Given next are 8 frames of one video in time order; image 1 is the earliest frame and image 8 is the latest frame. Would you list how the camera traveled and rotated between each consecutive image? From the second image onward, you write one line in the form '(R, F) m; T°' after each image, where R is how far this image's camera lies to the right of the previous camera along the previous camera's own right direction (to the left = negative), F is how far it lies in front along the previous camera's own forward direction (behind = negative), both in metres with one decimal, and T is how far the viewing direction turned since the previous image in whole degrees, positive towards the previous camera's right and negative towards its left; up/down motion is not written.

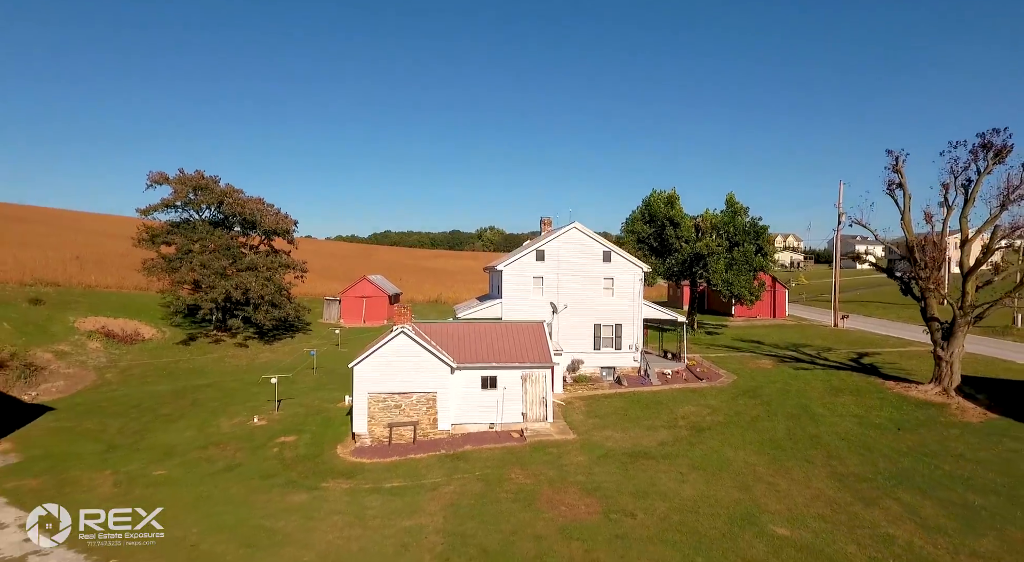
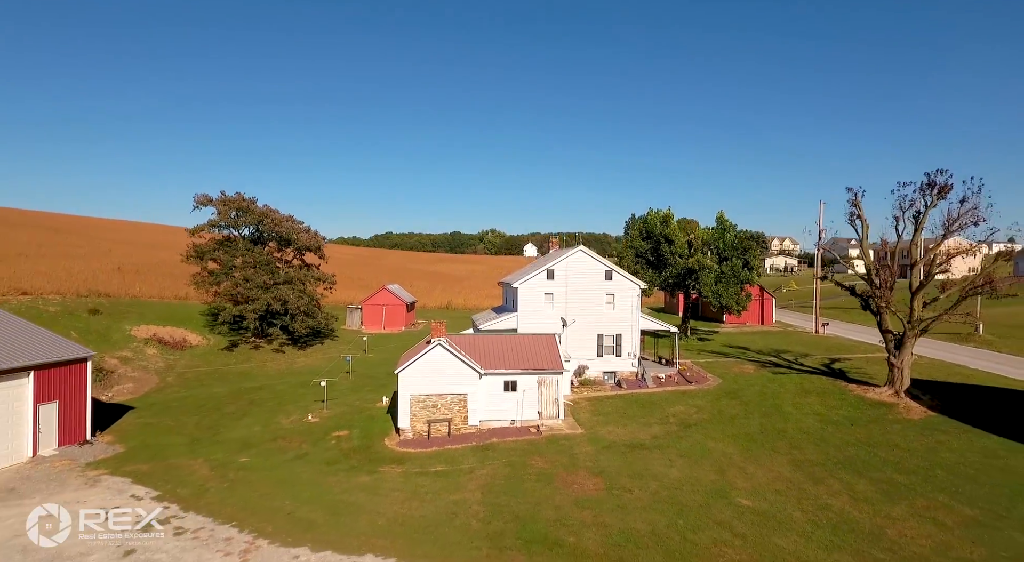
(-0.5, -2.7) m; 0°
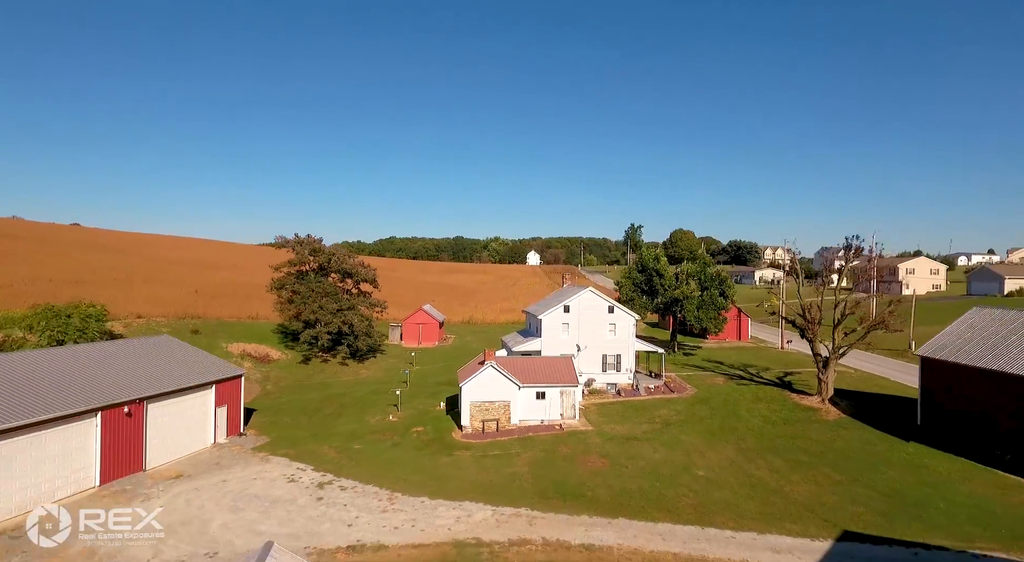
(-1.3, -6.5) m; 0°
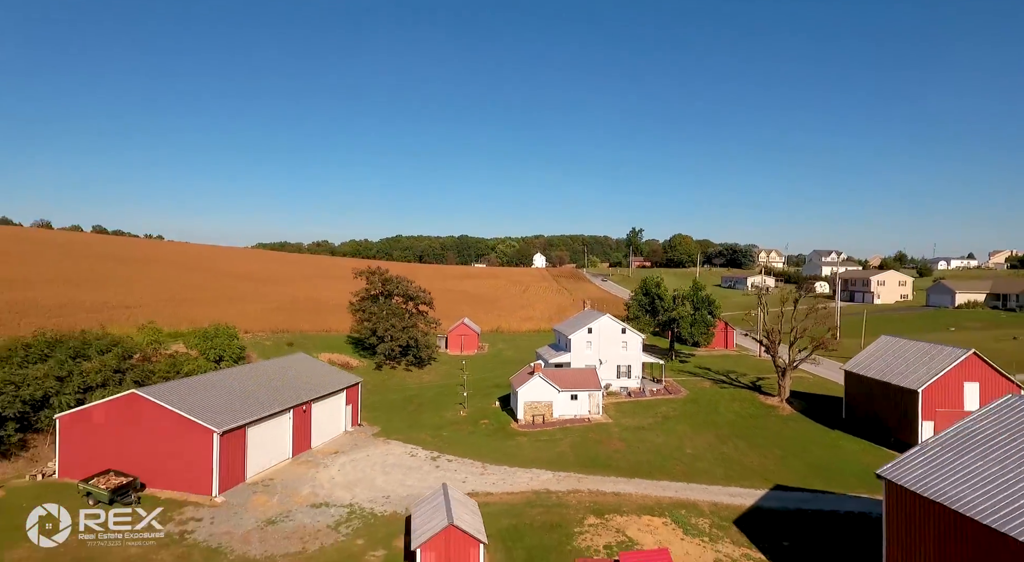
(-2.4, -8.6) m; 0°
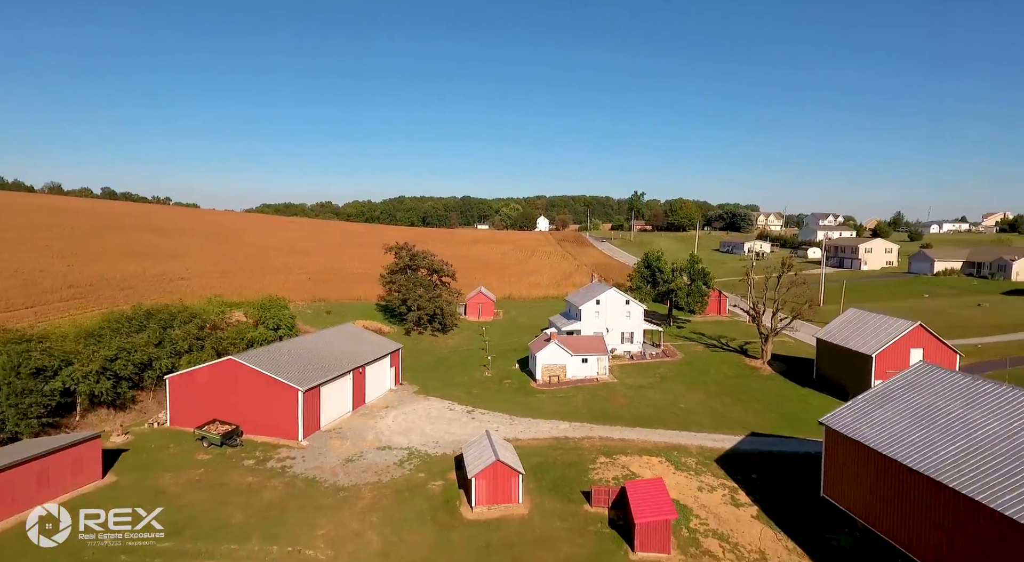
(-1.3, -4.7) m; 0°
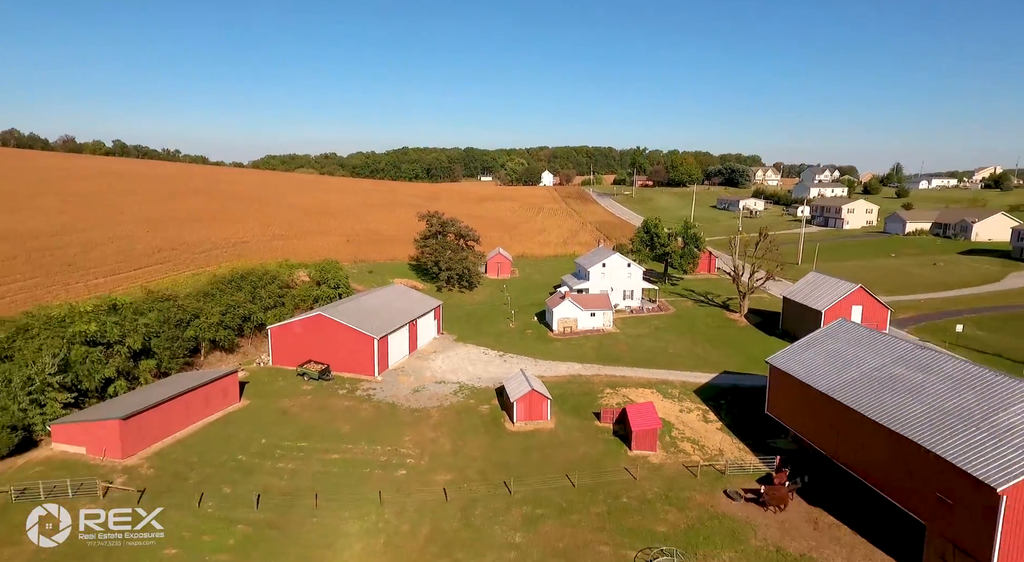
(-1.7, -7.4) m; 0°
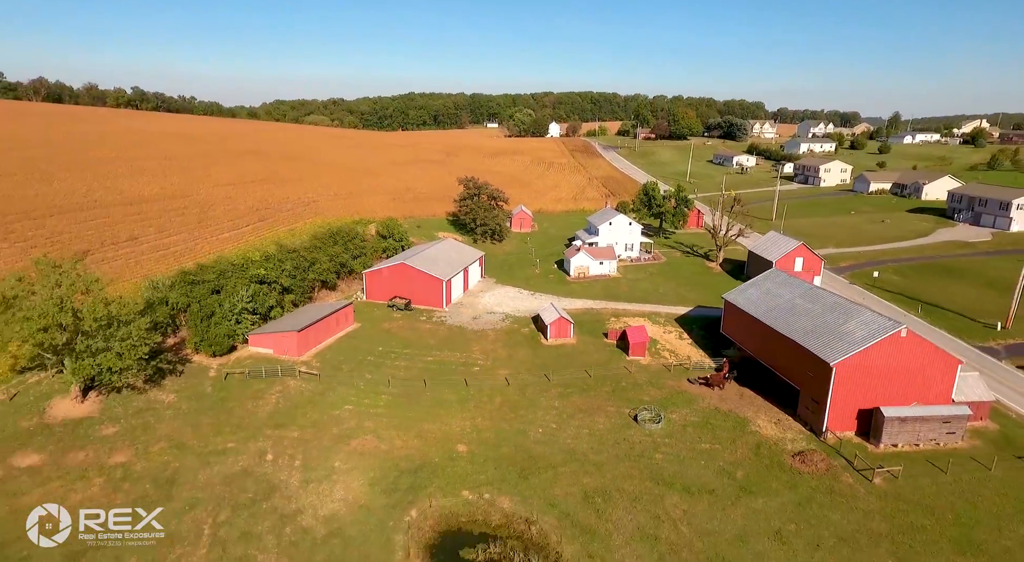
(-2.6, -12.6) m; 0°
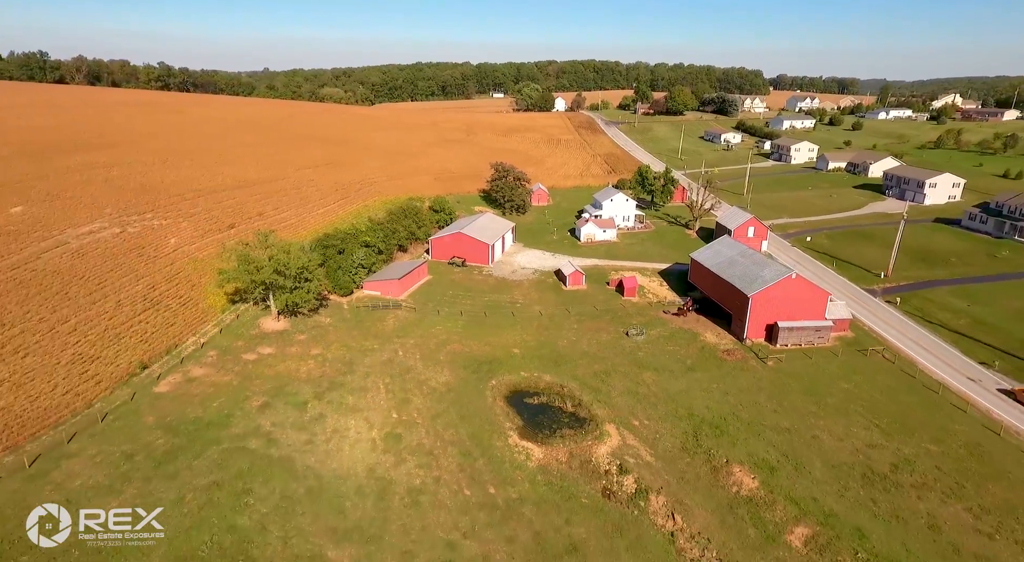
(-3.1, -17.4) m; 0°
